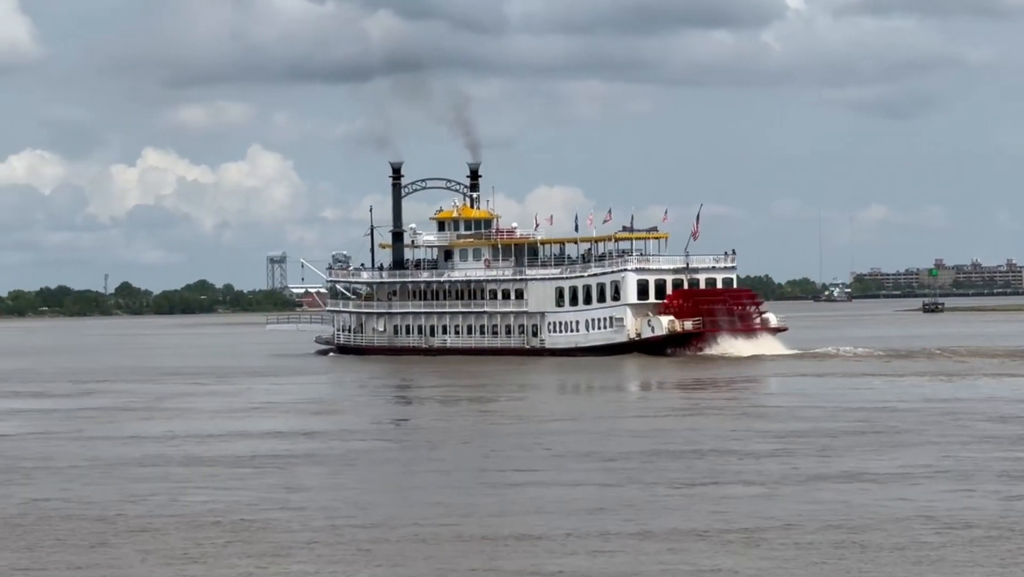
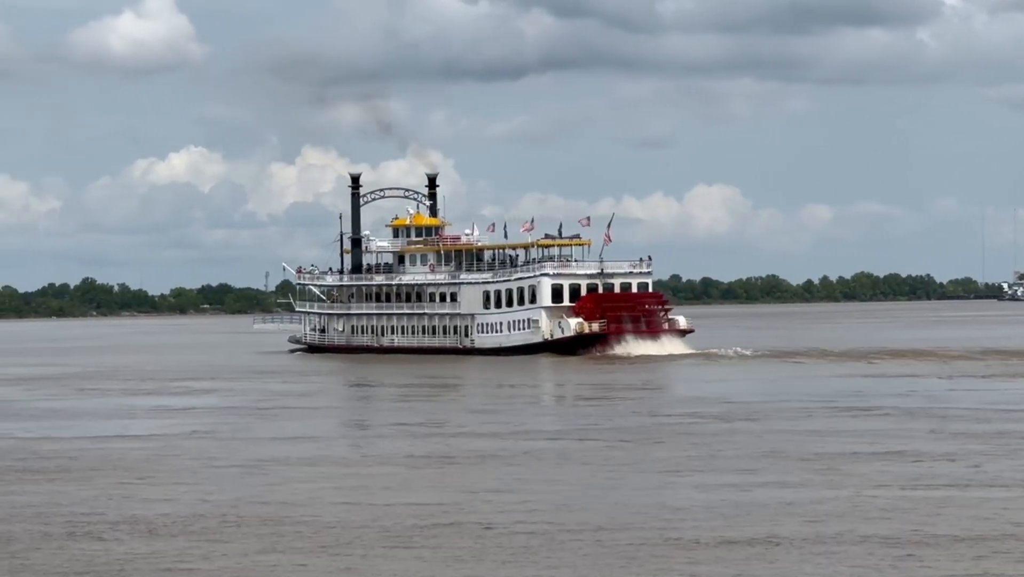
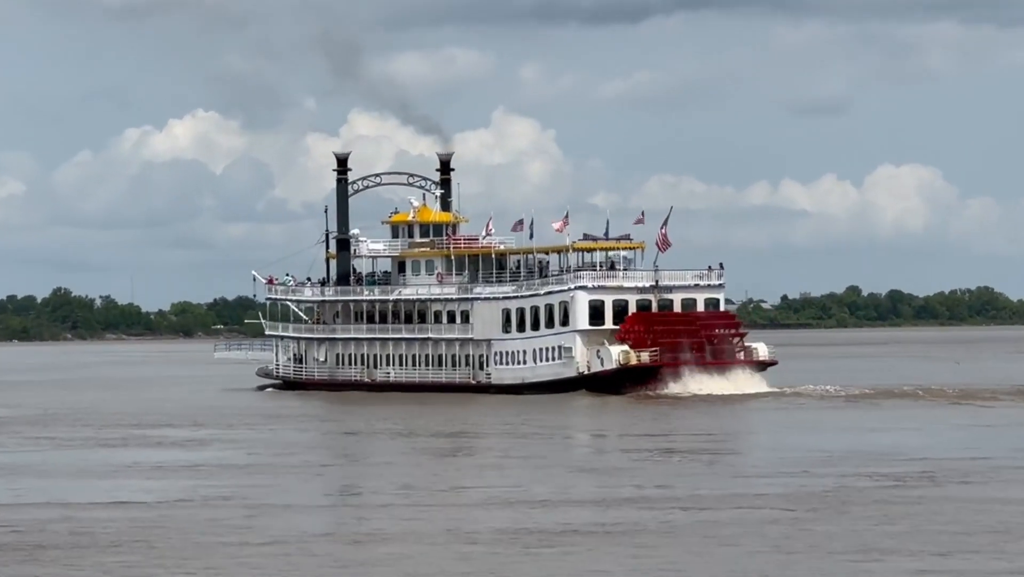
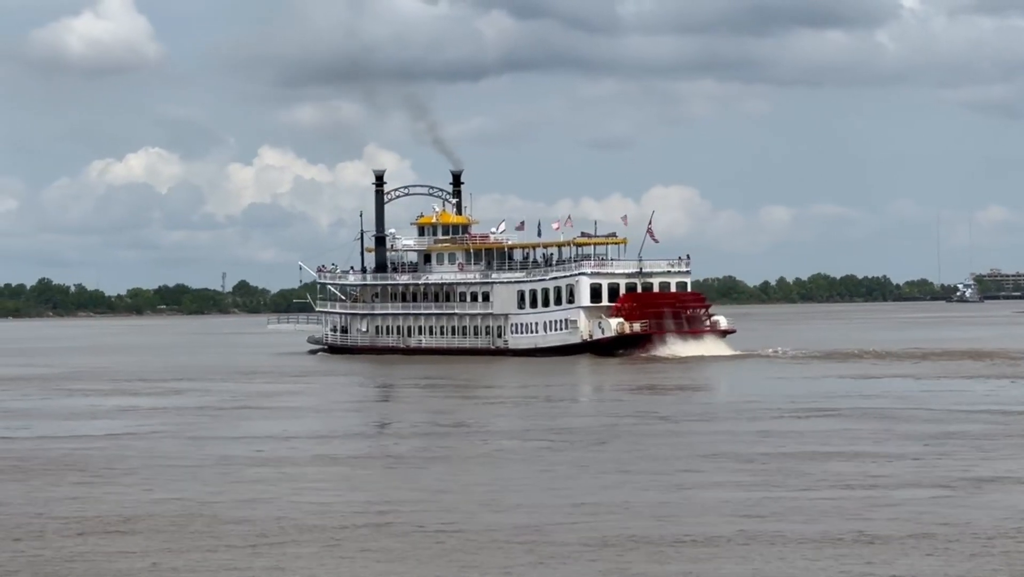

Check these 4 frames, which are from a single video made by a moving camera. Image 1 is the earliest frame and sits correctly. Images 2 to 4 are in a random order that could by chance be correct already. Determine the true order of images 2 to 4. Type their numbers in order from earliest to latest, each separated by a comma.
4, 2, 3
